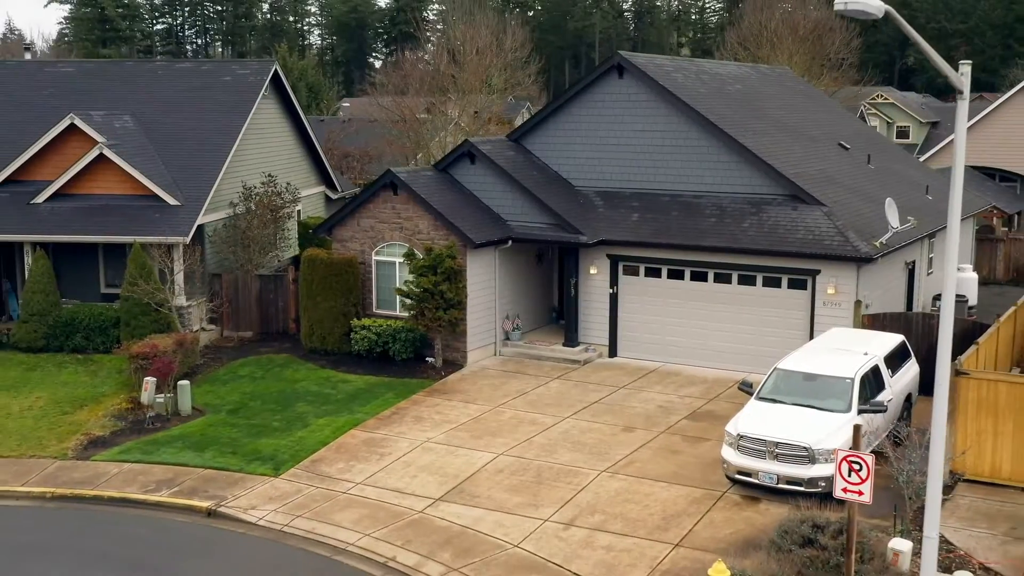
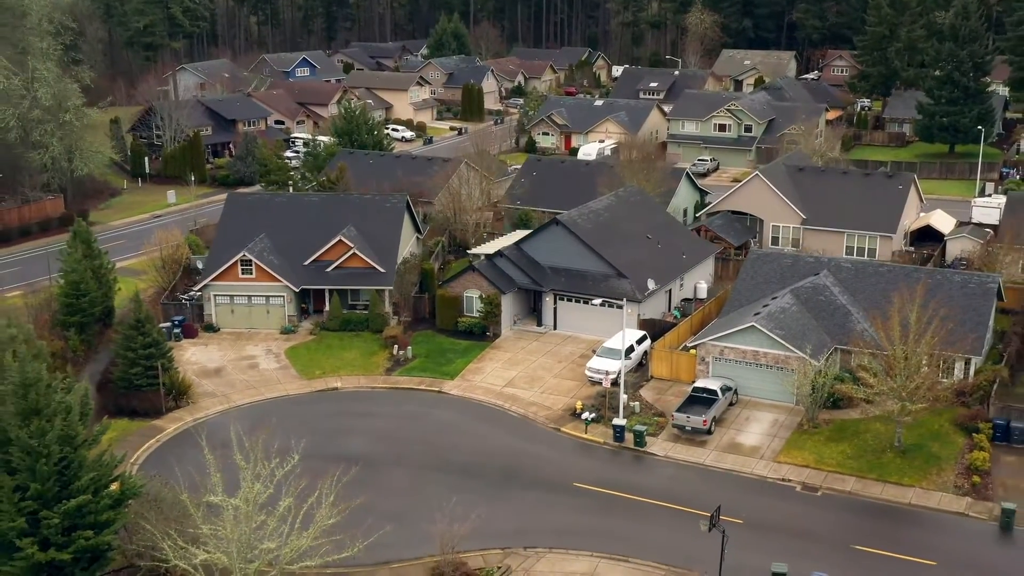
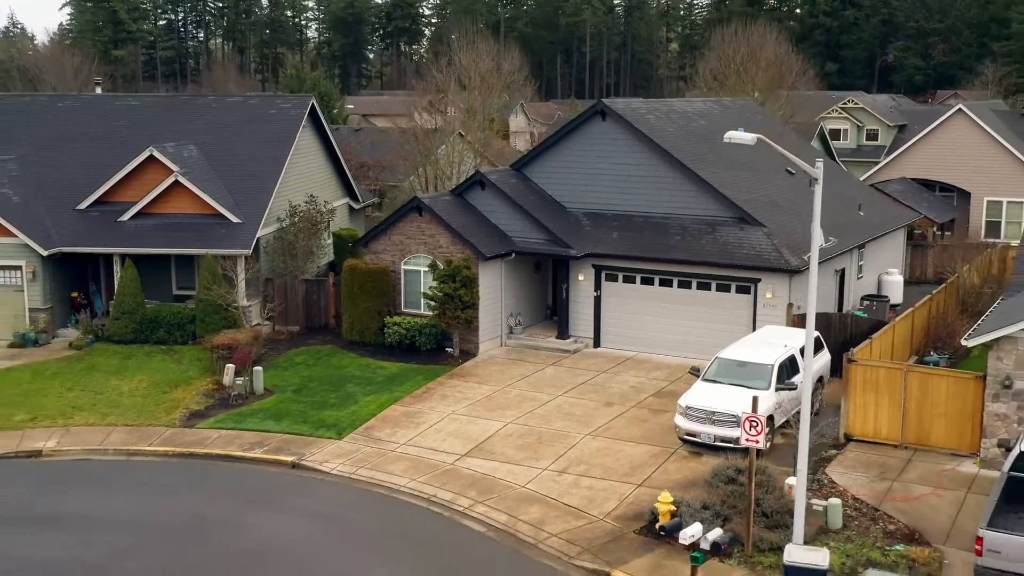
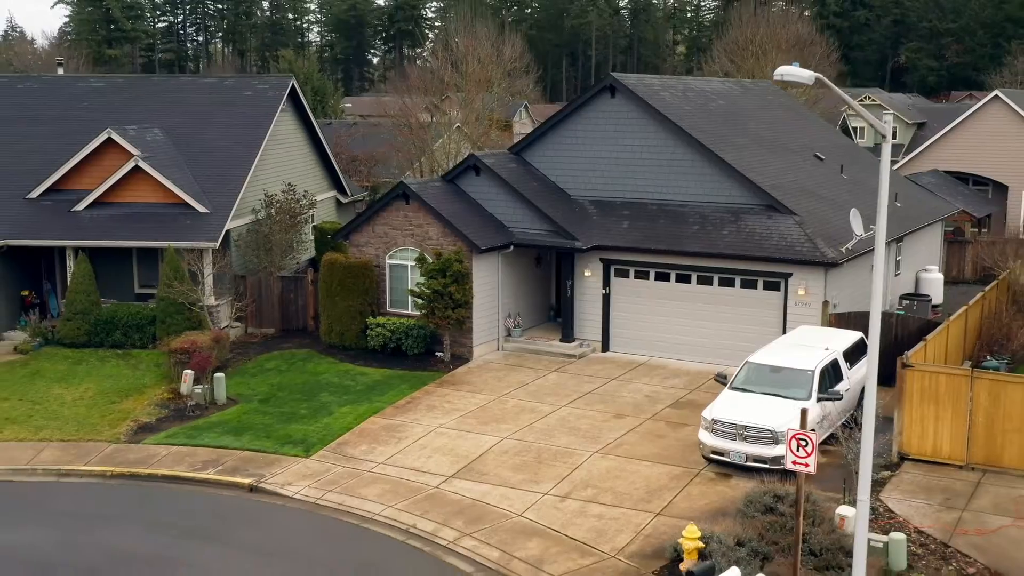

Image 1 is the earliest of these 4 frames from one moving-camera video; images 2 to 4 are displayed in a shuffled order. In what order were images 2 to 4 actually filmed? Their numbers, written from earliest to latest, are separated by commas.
4, 3, 2
